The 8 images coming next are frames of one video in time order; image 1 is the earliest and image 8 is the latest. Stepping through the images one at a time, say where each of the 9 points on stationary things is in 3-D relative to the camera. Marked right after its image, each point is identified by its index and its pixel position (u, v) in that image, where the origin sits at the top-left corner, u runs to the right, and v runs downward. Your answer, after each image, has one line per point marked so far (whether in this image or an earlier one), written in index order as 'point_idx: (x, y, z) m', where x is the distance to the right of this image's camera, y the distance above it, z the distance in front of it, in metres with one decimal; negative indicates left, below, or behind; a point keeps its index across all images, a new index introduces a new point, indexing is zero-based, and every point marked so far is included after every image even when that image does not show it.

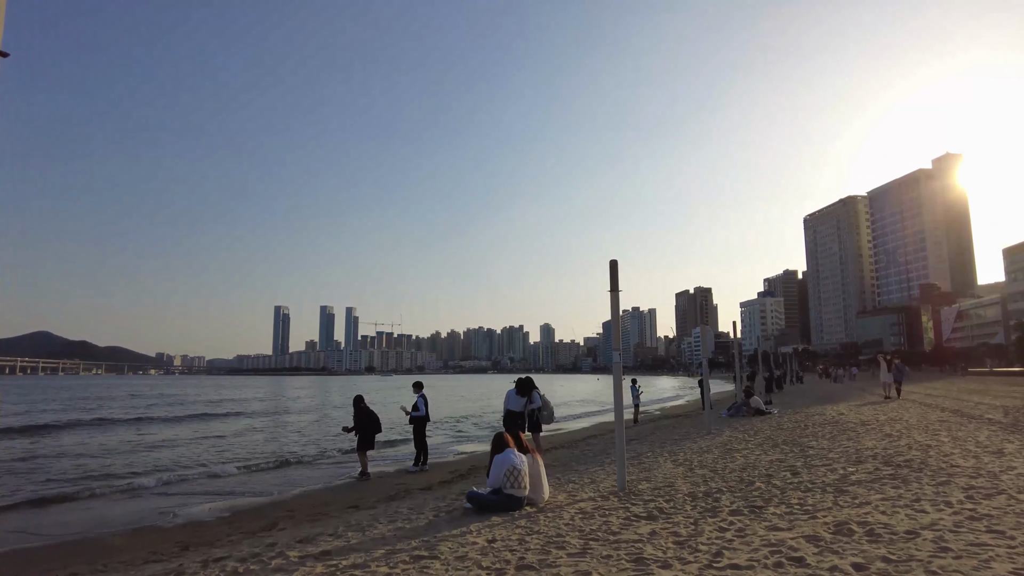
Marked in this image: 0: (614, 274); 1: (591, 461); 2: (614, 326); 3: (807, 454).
0: (+1.5, +0.1, +8.8) m
1: (+1.4, -3.5, +12.2) m
2: (+1.5, -0.6, +8.7) m
3: (+4.8, -2.8, +9.9) m
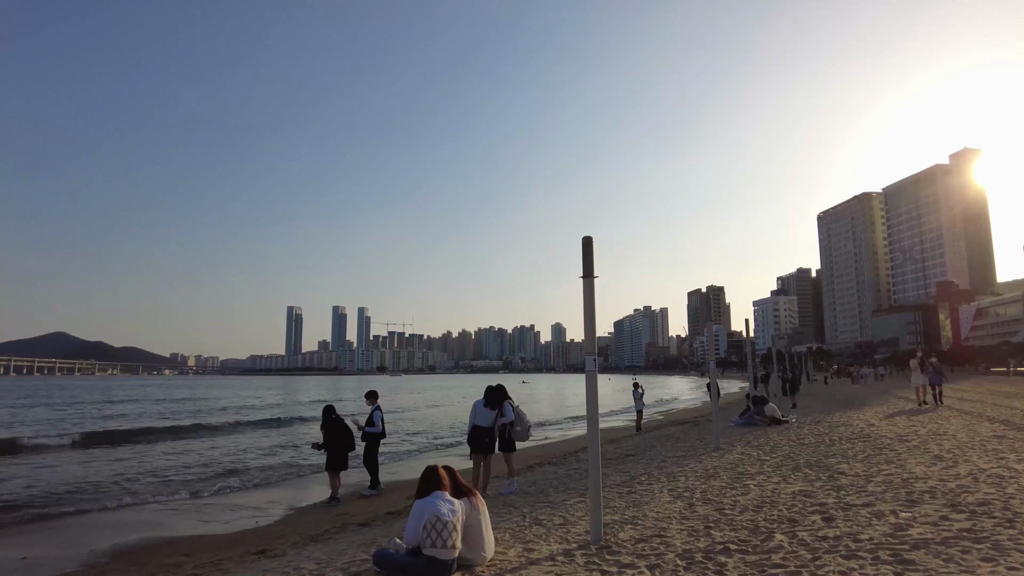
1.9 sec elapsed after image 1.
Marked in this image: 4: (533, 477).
0: (+0.9, +0.2, +6.8) m
1: (+0.8, -3.4, +10.2) m
2: (+0.8, -0.4, +6.6) m
3: (+4.2, -2.6, +7.8) m
4: (+0.2, -3.7, +11.5) m
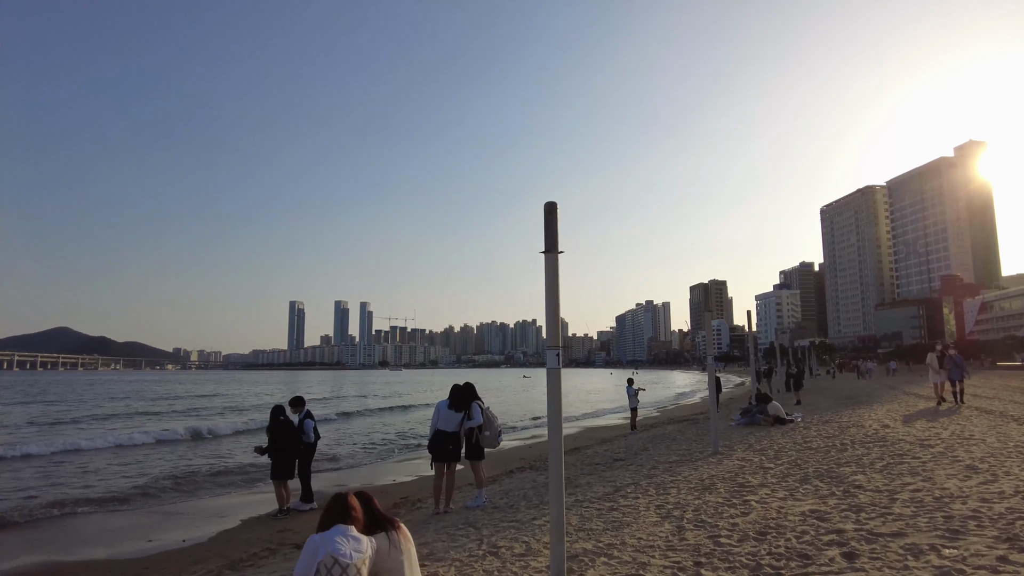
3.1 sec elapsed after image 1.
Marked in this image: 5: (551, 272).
0: (+0.4, +0.4, +5.5) m
1: (+0.4, -3.1, +8.9) m
2: (+0.3, -0.2, +5.3) m
3: (+3.7, -2.4, +6.5) m
4: (-0.3, -3.4, +10.2) m
5: (+0.4, +0.1, +5.4) m
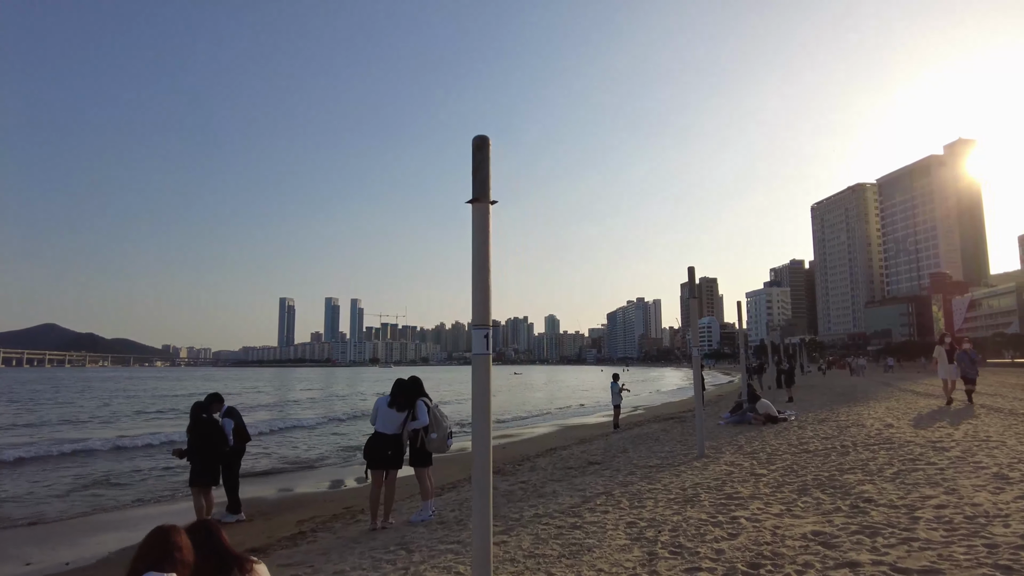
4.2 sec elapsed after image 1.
0: (-0.2, +0.7, +4.2) m
1: (-0.3, -2.9, +7.6) m
2: (-0.2, +0.1, +4.0) m
3: (+3.1, -2.1, +5.2) m
4: (-0.9, -3.1, +8.9) m
5: (-0.2, +0.4, +4.1) m
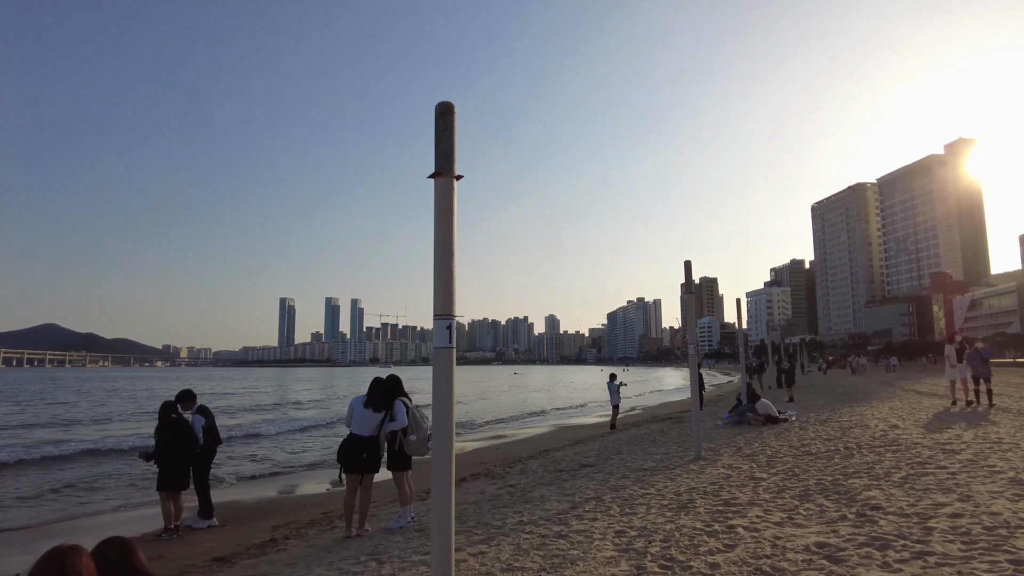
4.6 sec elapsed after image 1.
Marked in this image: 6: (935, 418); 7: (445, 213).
0: (-0.4, +0.8, +3.7) m
1: (-0.5, -2.8, +7.2) m
2: (-0.4, +0.2, +3.5) m
3: (+2.9, -2.0, +4.8) m
4: (-1.1, -3.0, +8.5) m
5: (-0.4, +0.5, +3.6) m
6: (+7.9, -2.4, +11.4) m
7: (-0.4, +0.5, +3.6) m
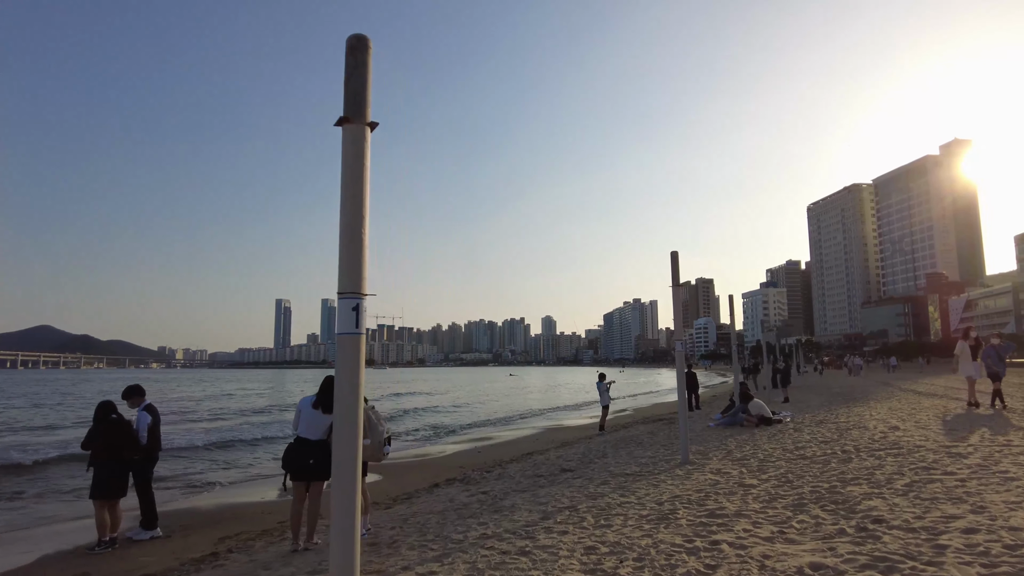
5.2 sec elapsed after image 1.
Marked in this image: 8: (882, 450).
0: (-0.7, +0.9, +3.0) m
1: (-0.9, -2.6, +6.5) m
2: (-0.8, +0.3, +2.8) m
3: (+2.5, -1.9, +4.1) m
4: (-1.5, -2.9, +7.8) m
5: (-0.8, +0.6, +2.9) m
6: (+7.5, -2.3, +10.8) m
7: (-0.8, +0.6, +3.0) m
8: (+5.1, -2.2, +8.3) m
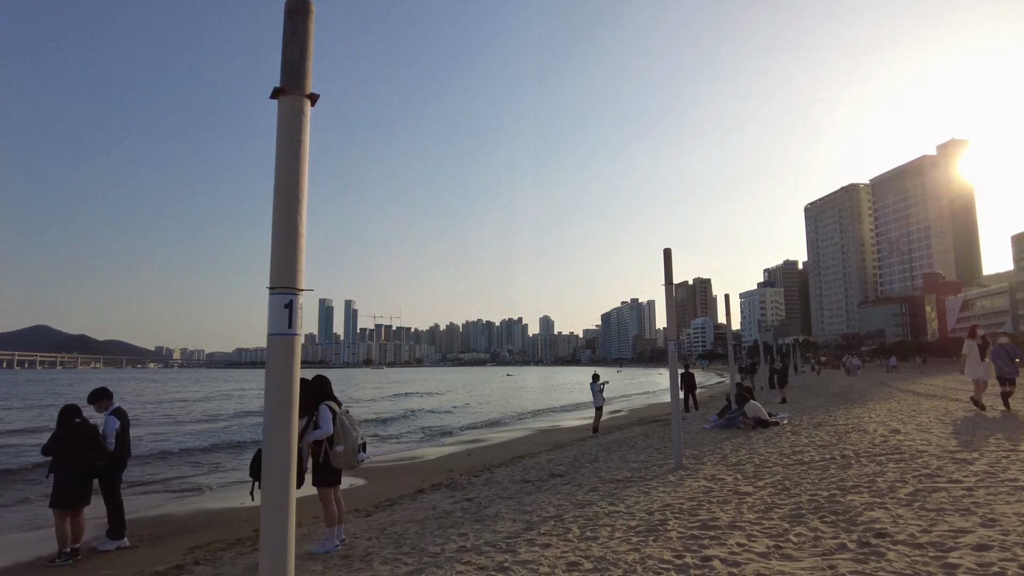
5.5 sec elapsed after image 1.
0: (-0.9, +0.9, +2.7) m
1: (-1.0, -2.6, +6.1) m
2: (-1.0, +0.3, +2.5) m
3: (+2.3, -1.8, +3.7) m
4: (-1.7, -2.9, +7.4) m
5: (-1.0, +0.7, +2.6) m
6: (+7.3, -2.3, +10.4) m
7: (-1.0, +0.6, +2.6) m
8: (+4.9, -2.2, +7.9) m
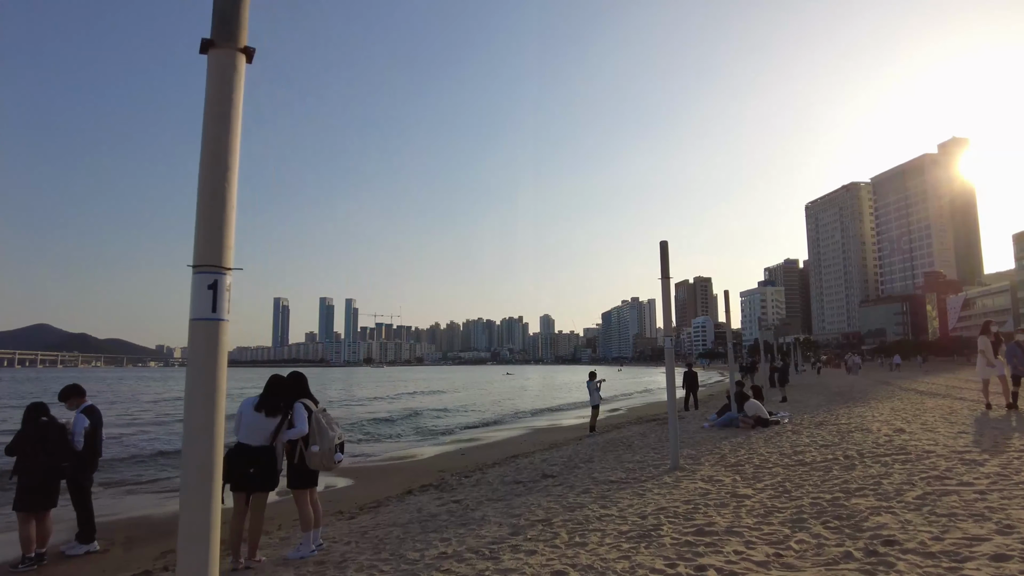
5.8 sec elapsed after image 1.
0: (-1.1, +1.0, +2.3) m
1: (-1.2, -2.5, +5.8) m
2: (-1.1, +0.4, +2.1) m
3: (+2.2, -1.8, +3.4) m
4: (-1.9, -2.8, +7.1) m
5: (-1.1, +0.7, +2.2) m
6: (+7.2, -2.2, +10.1) m
7: (-1.1, +0.7, +2.3) m
8: (+4.8, -2.1, +7.6) m
